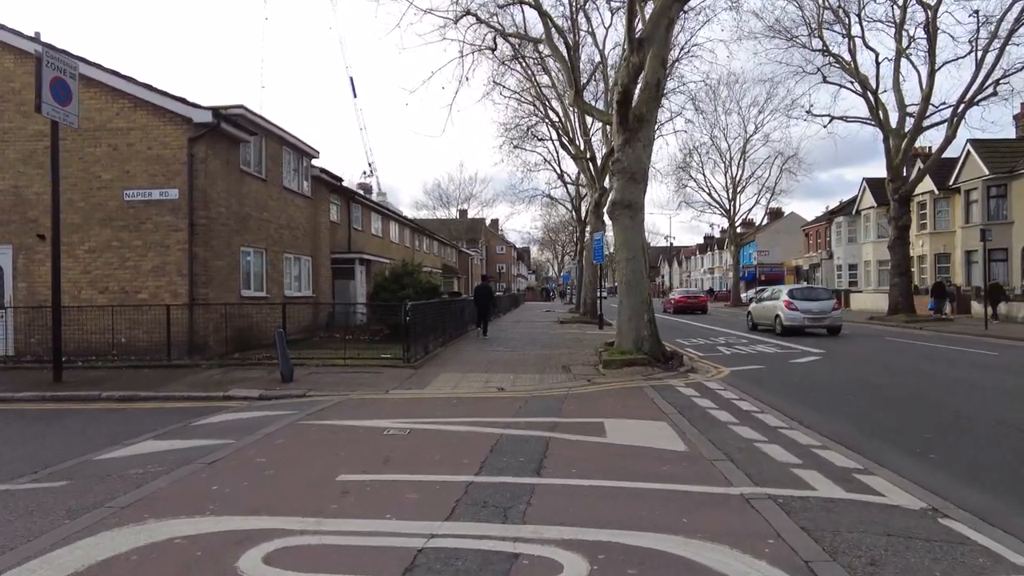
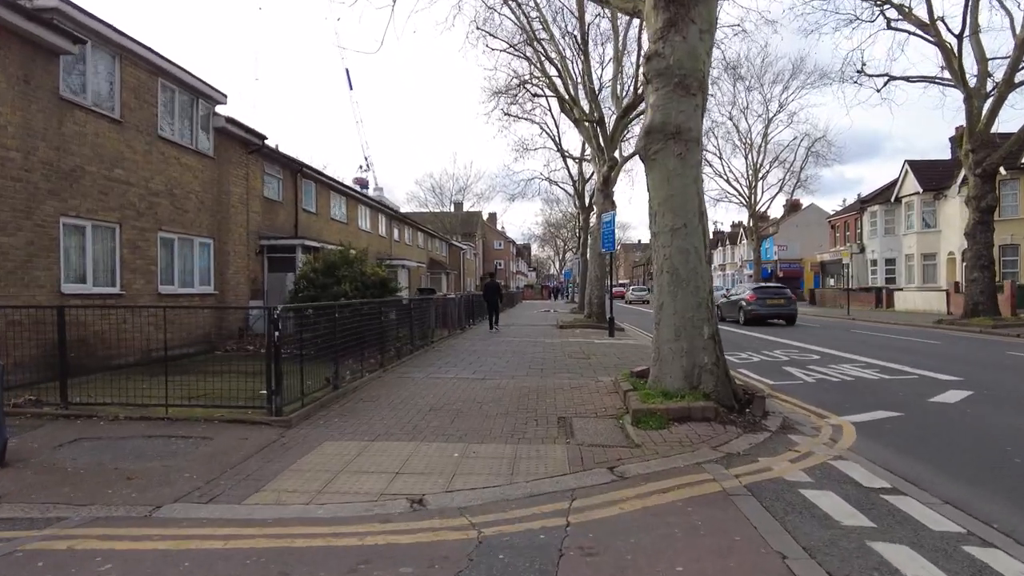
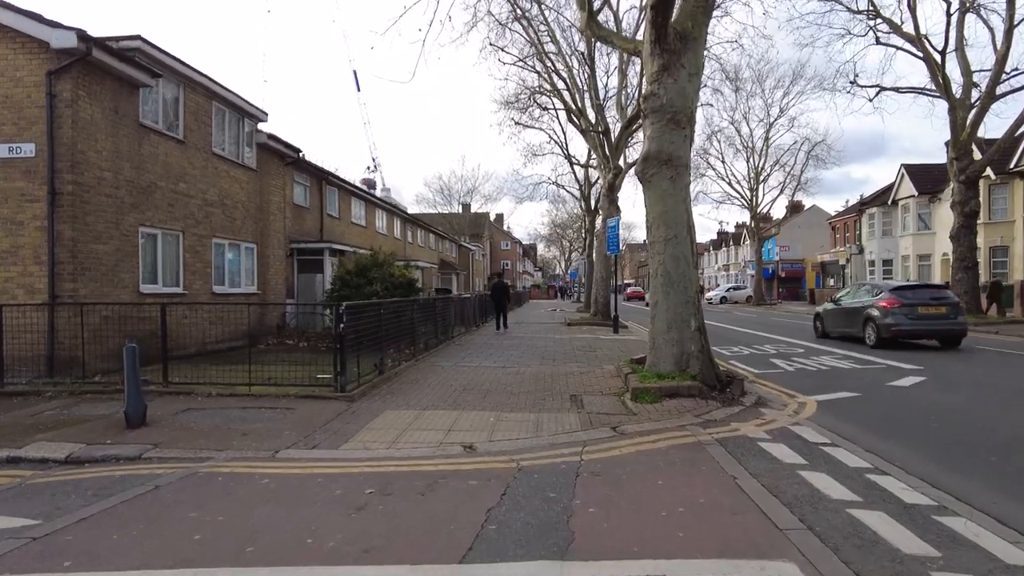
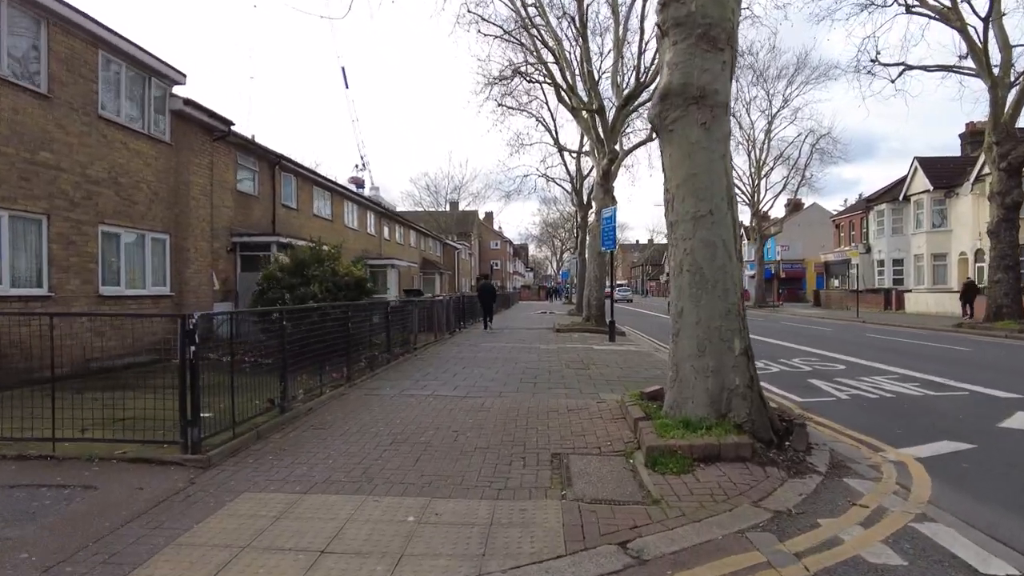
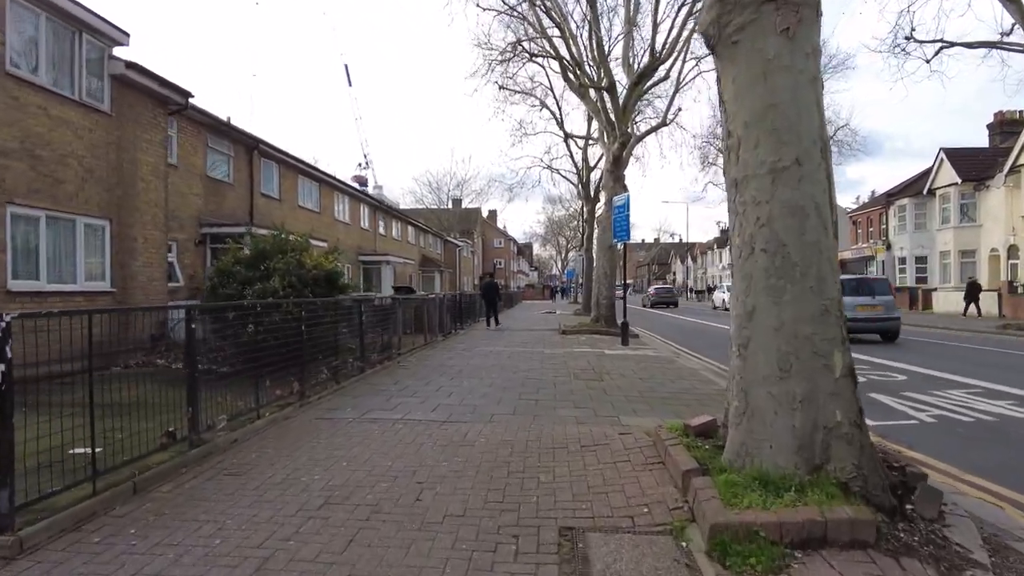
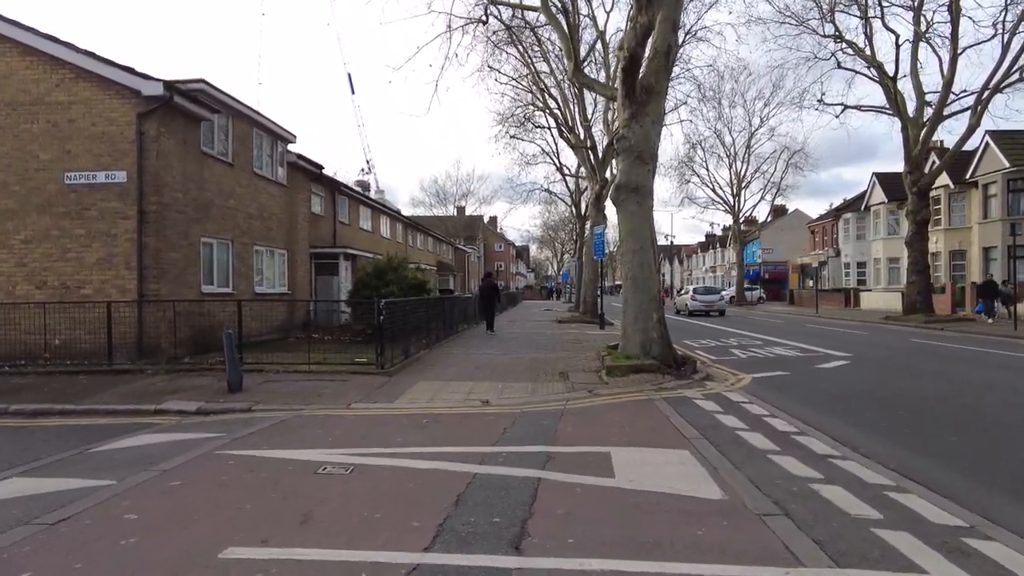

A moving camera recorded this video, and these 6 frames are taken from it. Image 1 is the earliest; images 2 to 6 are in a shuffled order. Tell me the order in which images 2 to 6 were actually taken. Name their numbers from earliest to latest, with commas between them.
6, 3, 2, 4, 5
